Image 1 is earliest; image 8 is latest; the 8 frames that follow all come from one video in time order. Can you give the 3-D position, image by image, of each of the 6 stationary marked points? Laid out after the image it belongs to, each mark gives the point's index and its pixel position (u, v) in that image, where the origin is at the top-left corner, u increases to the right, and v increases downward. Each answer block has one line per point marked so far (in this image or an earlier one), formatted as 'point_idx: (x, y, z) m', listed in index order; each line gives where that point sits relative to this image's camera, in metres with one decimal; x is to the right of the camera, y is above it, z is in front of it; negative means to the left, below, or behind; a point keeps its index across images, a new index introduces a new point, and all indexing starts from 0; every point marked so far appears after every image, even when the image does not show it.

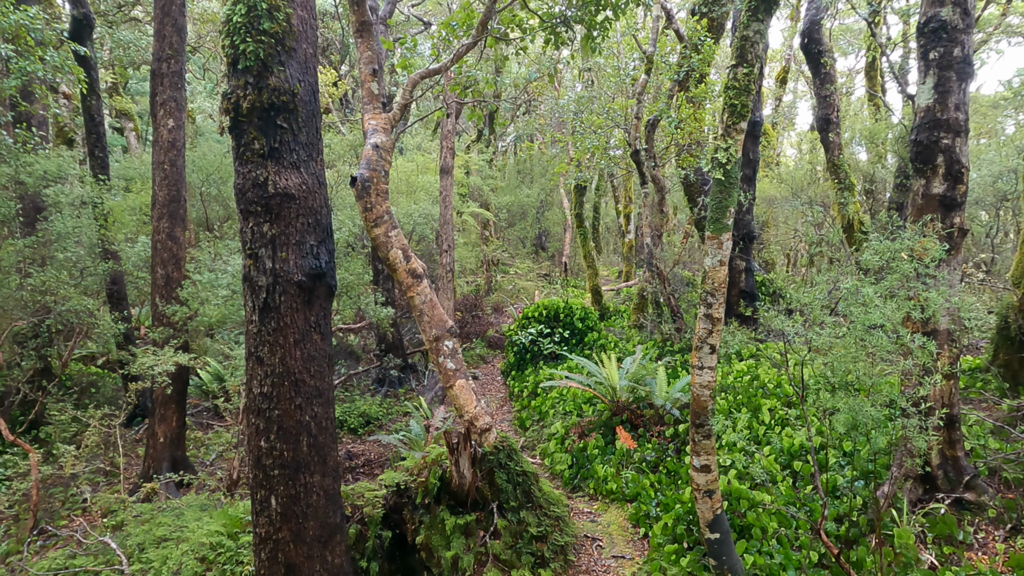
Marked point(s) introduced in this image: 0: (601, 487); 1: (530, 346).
0: (+0.8, -1.7, +5.8) m
1: (+0.3, -0.8, +9.5) m
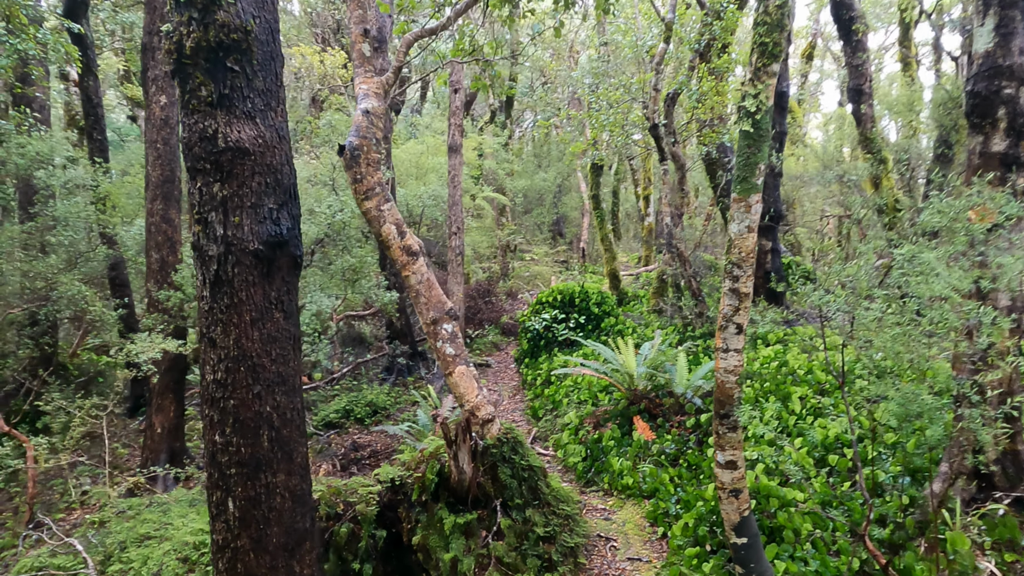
0: (+0.8, -1.6, +5.4) m
1: (+0.4, -0.6, +9.1) m
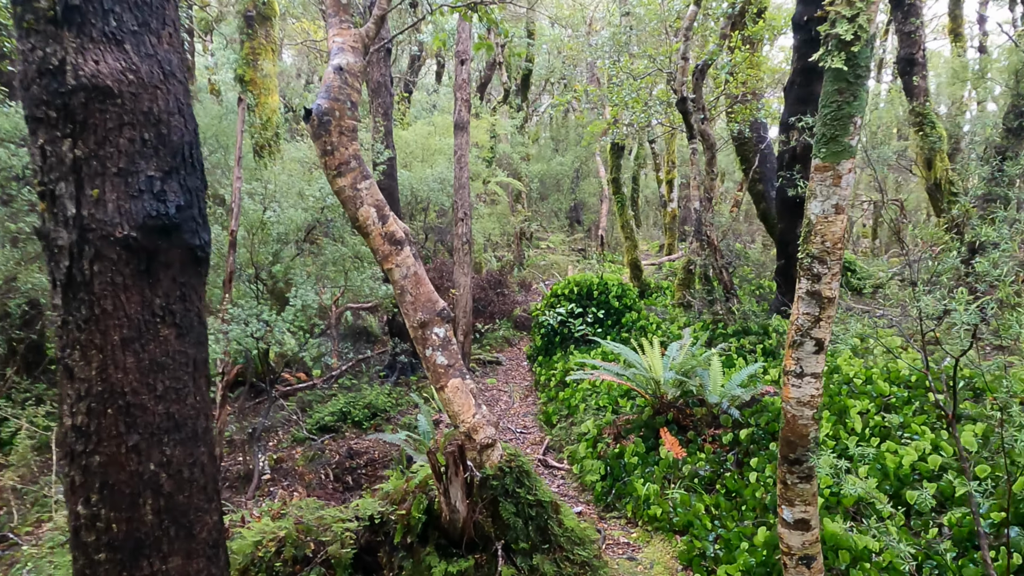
0: (+0.9, -1.5, +4.6) m
1: (+0.6, -0.5, +8.4) m
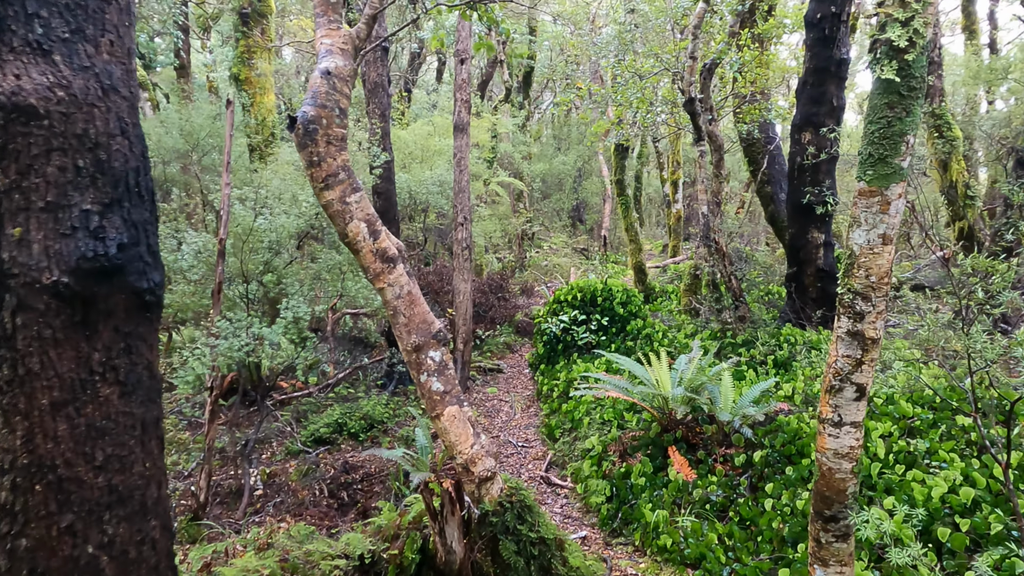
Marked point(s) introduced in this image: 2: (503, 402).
0: (+0.9, -1.6, +4.4) m
1: (+0.6, -0.6, +8.1) m
2: (-0.1, -1.3, +7.7) m
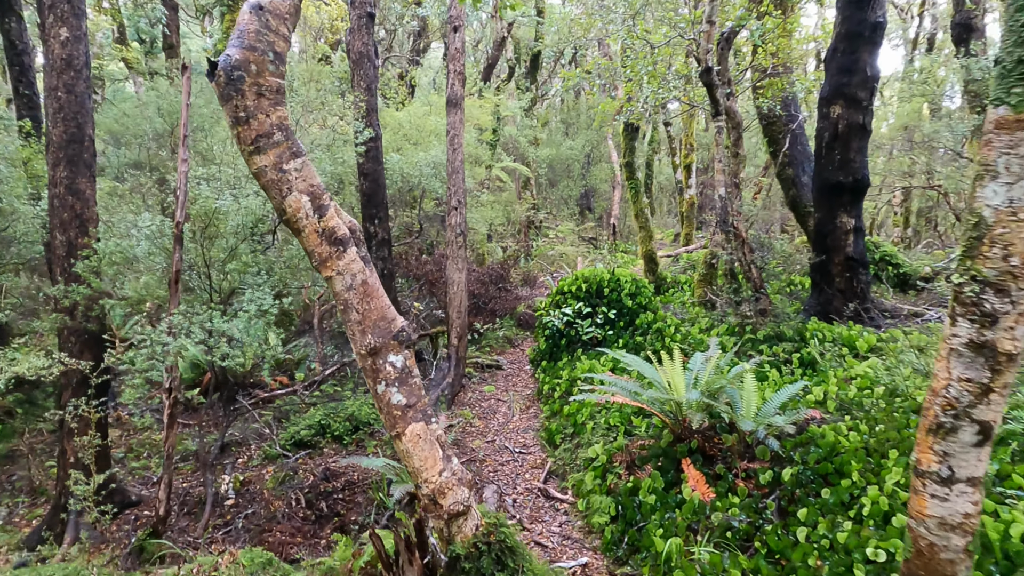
0: (+0.8, -1.6, +3.8) m
1: (+0.6, -0.5, +7.5) m
2: (-0.1, -1.2, +7.1) m
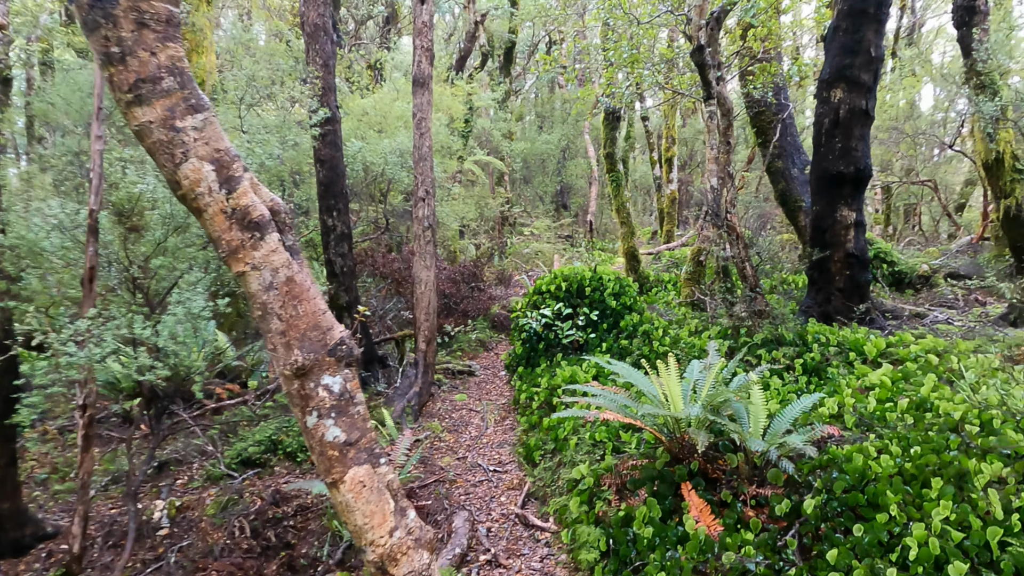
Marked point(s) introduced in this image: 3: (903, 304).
0: (+0.7, -1.6, +3.2) m
1: (+0.3, -0.5, +6.9) m
2: (-0.4, -1.2, +6.4) m
3: (+4.0, -0.2, +6.8) m
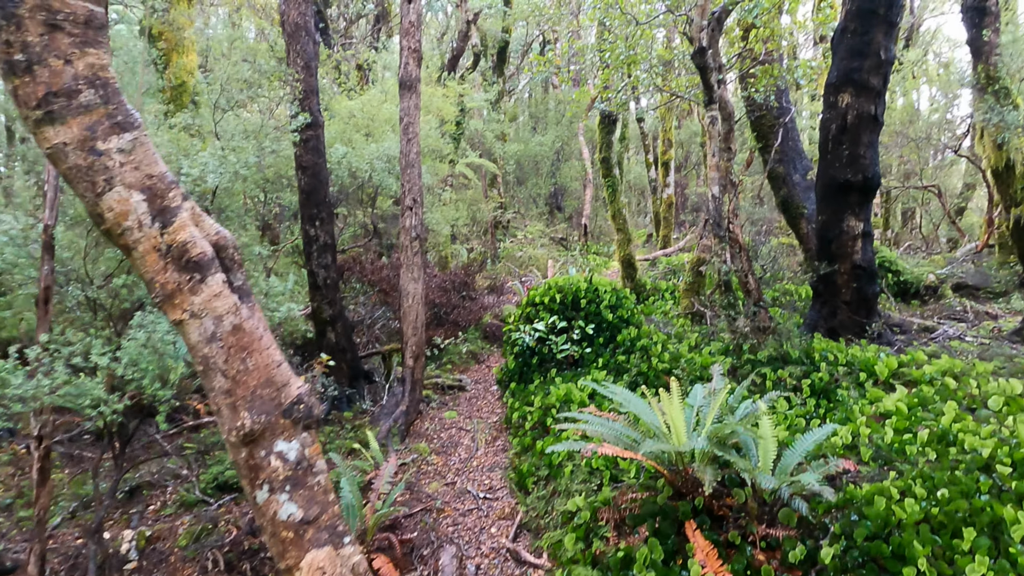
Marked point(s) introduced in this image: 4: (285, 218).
0: (+0.7, -1.7, +2.9) m
1: (+0.3, -0.6, +6.6) m
2: (-0.5, -1.3, +6.1) m
3: (+3.9, -0.3, +6.6) m
4: (-2.4, +0.7, +7.0) m
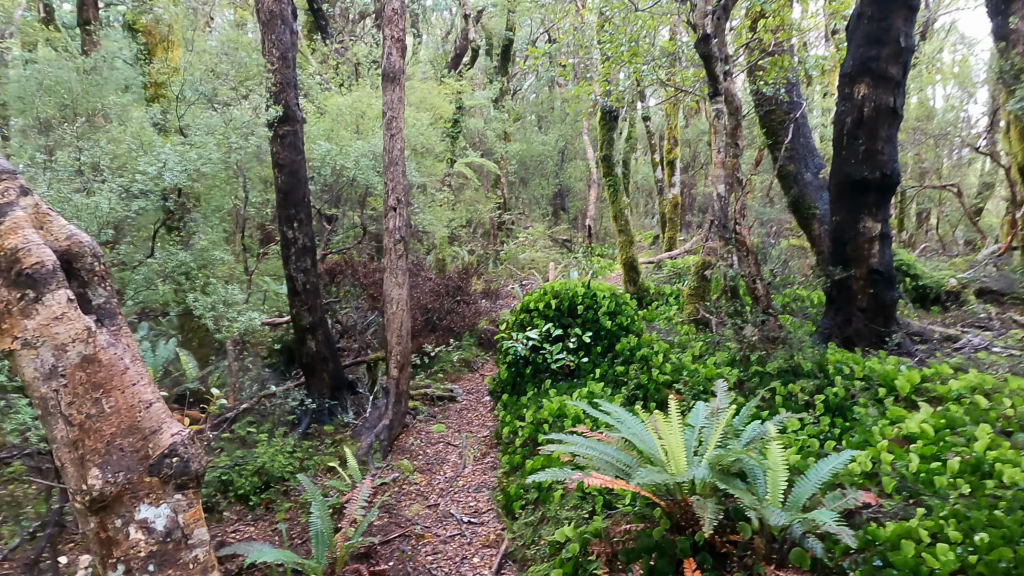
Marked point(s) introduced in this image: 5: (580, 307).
0: (+0.5, -1.7, +2.5) m
1: (+0.2, -0.6, +6.2) m
2: (-0.5, -1.4, +5.7) m
3: (+3.9, -0.3, +6.1) m
4: (-2.4, +0.7, +6.6) m
5: (+0.7, -0.2, +6.4) m
